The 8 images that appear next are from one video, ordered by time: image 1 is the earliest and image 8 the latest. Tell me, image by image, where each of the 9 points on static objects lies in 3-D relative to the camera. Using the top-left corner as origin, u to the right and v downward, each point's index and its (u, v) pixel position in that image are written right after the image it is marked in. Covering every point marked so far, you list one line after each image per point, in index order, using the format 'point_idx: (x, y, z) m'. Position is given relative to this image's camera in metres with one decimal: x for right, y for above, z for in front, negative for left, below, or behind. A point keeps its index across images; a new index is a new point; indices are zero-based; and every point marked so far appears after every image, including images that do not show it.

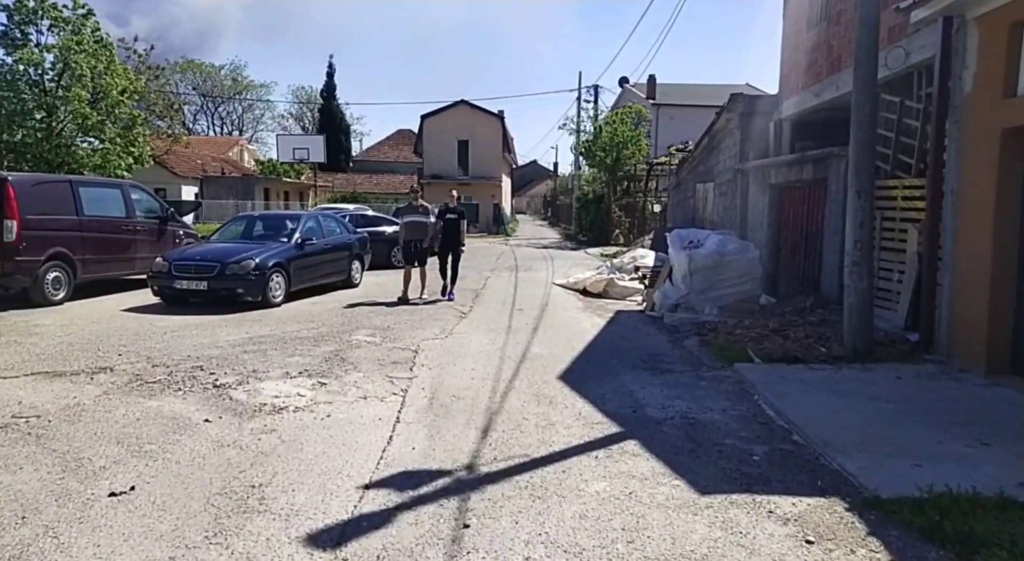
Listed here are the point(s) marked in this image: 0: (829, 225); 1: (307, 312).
0: (+4.3, +0.8, +9.3) m
1: (-3.0, -0.5, +10.1) m
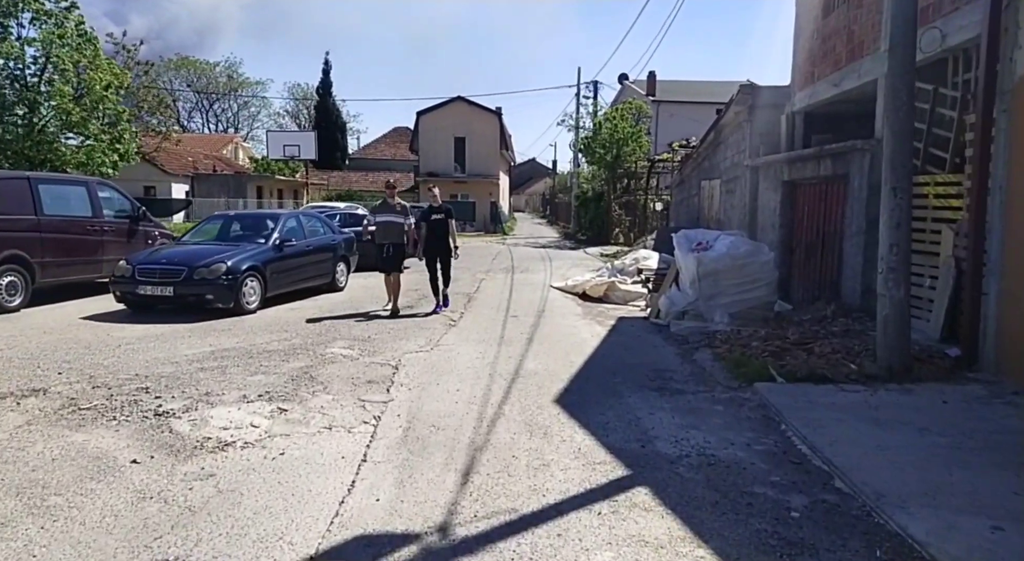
0: (+4.3, +0.7, +8.5) m
1: (-3.1, -0.5, +9.3) m
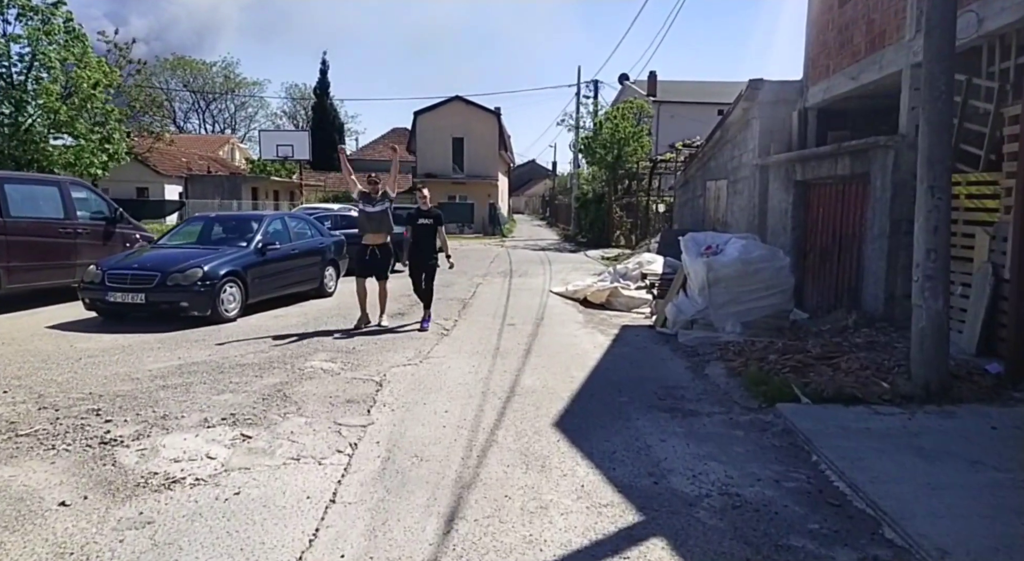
0: (+4.2, +0.6, +7.9) m
1: (-3.2, -0.6, +8.7) m
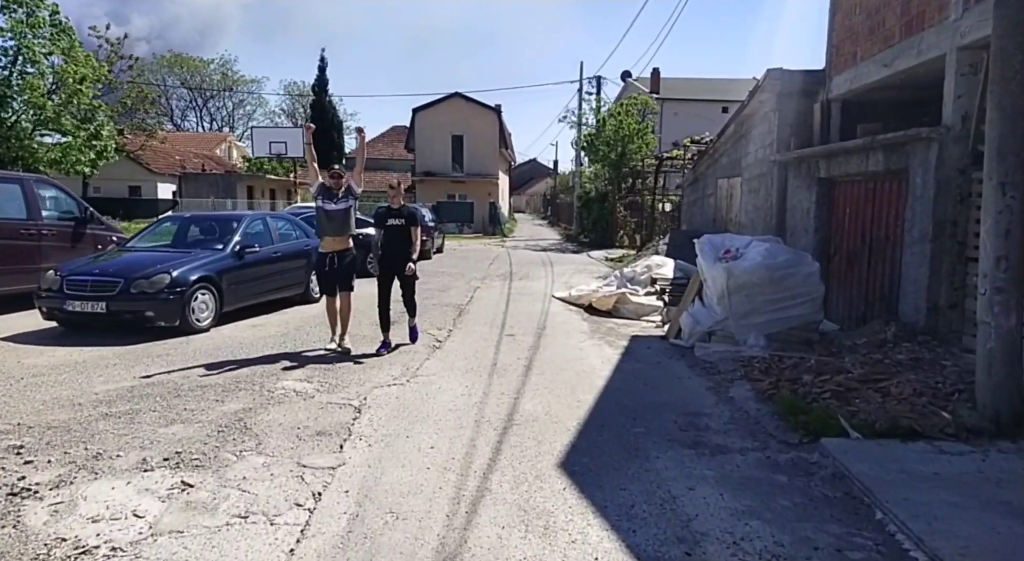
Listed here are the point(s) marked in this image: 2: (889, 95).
0: (+4.2, +0.5, +7.1) m
1: (-3.2, -0.7, +7.9) m
2: (+5.2, +2.6, +9.3) m
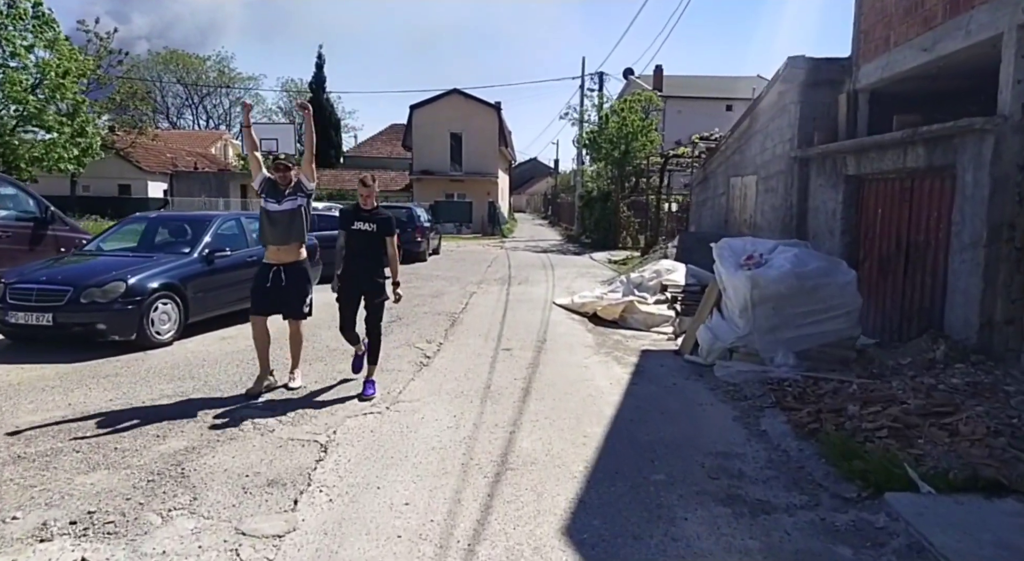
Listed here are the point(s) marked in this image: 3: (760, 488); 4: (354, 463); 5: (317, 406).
0: (+4.2, +0.4, +6.3) m
1: (-3.2, -0.8, +7.1) m
2: (+5.2, +2.5, +8.5) m
3: (+1.4, -1.2, +3.9) m
4: (-1.0, -1.1, +4.2) m
5: (-1.5, -1.0, +5.3) m
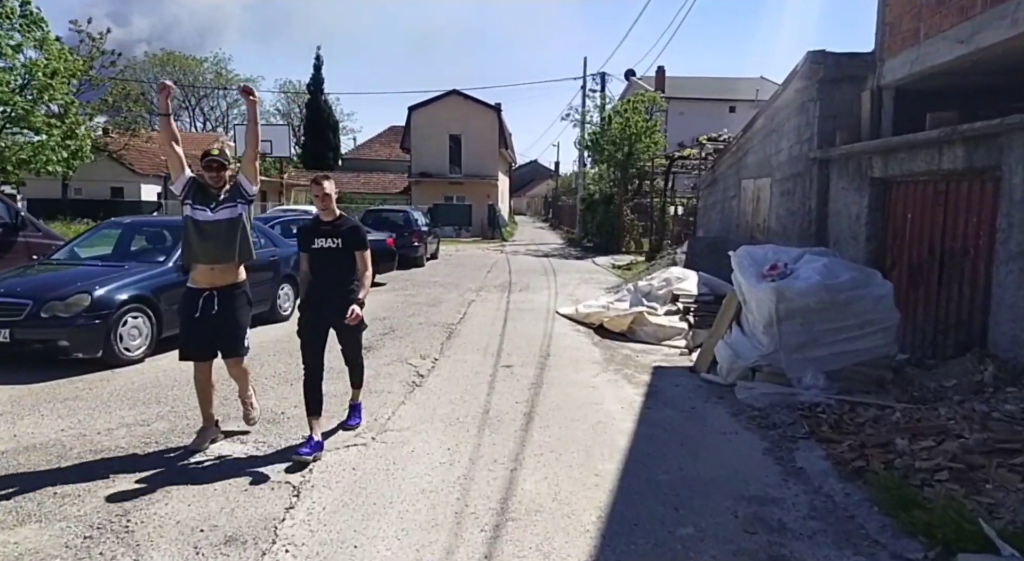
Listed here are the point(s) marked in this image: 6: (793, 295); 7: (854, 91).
0: (+4.2, +0.3, +5.7) m
1: (-3.2, -0.9, +6.5) m
2: (+5.2, +2.3, +7.9) m
3: (+1.4, -1.3, +3.3) m
4: (-1.0, -1.2, +3.6) m
5: (-1.5, -1.1, +4.7) m
6: (+2.4, -0.1, +5.8) m
7: (+4.5, +2.5, +9.0) m
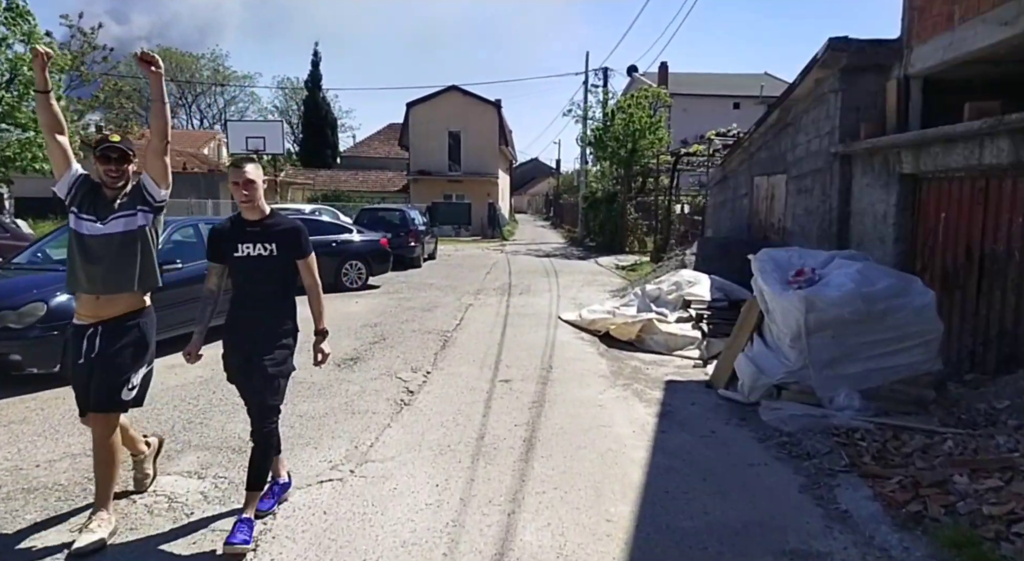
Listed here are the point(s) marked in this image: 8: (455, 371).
0: (+4.2, +0.3, +5.1) m
1: (-3.2, -1.0, +5.9) m
2: (+5.2, +2.3, +7.3) m
3: (+1.4, -1.4, +2.7) m
4: (-1.0, -1.3, +3.0) m
5: (-1.5, -1.2, +4.2) m
6: (+2.4, -0.2, +5.2) m
7: (+4.5, +2.5, +8.4) m
8: (-0.6, -0.9, +6.8) m
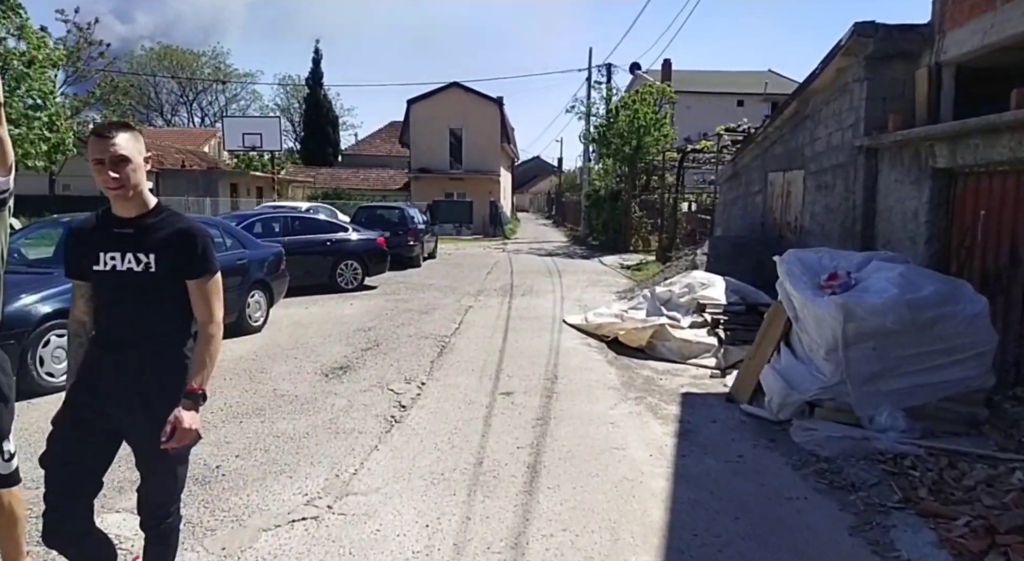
0: (+4.2, +0.2, +4.5) m
1: (-3.2, -1.0, +5.3) m
2: (+5.2, +2.3, +6.7) m
3: (+1.4, -1.4, +2.1) m
4: (-1.0, -1.3, +2.5) m
5: (-1.5, -1.2, +3.6) m
6: (+2.4, -0.2, +4.6) m
7: (+4.6, +2.4, +7.8) m
8: (-0.6, -0.9, +6.2) m
